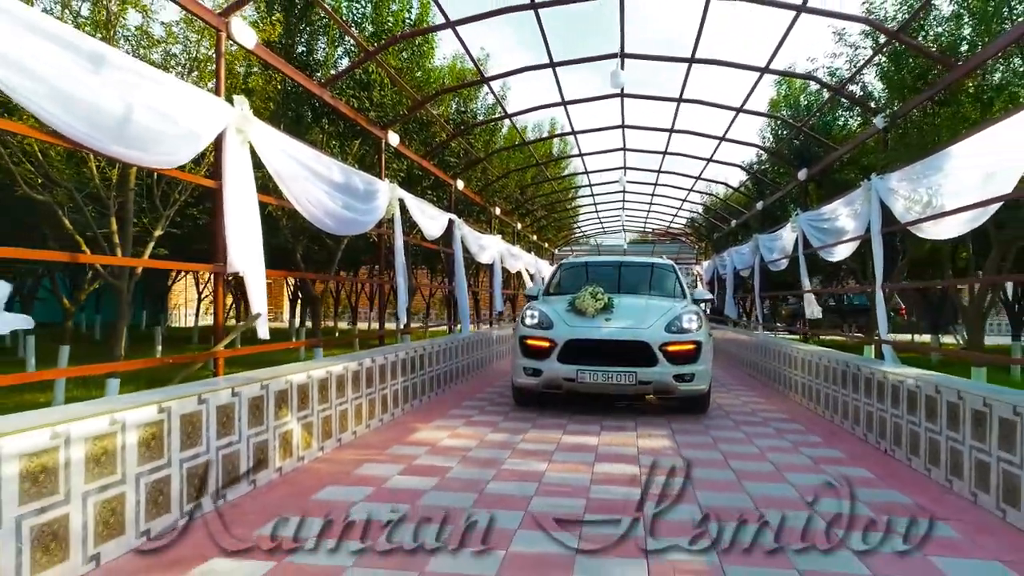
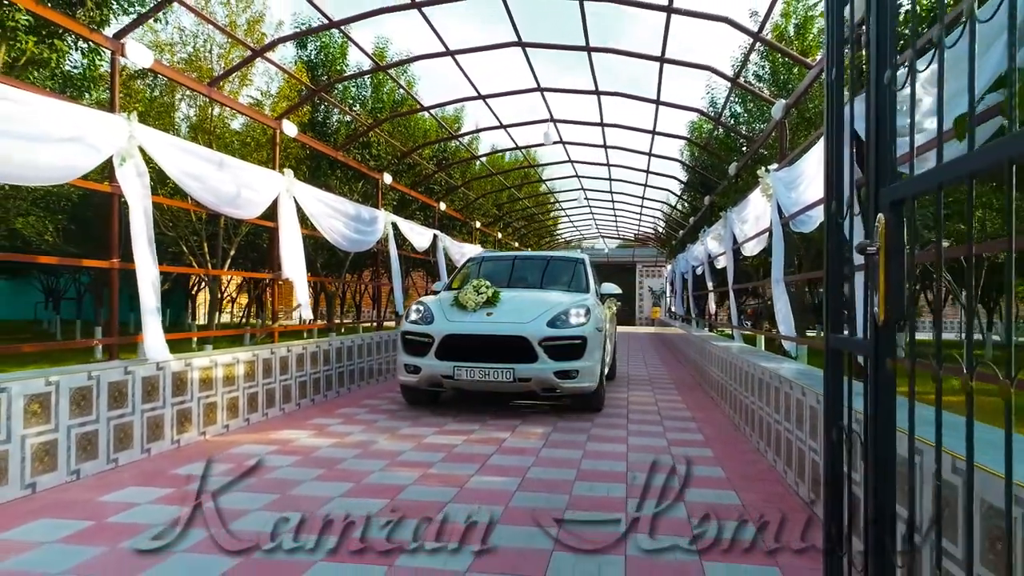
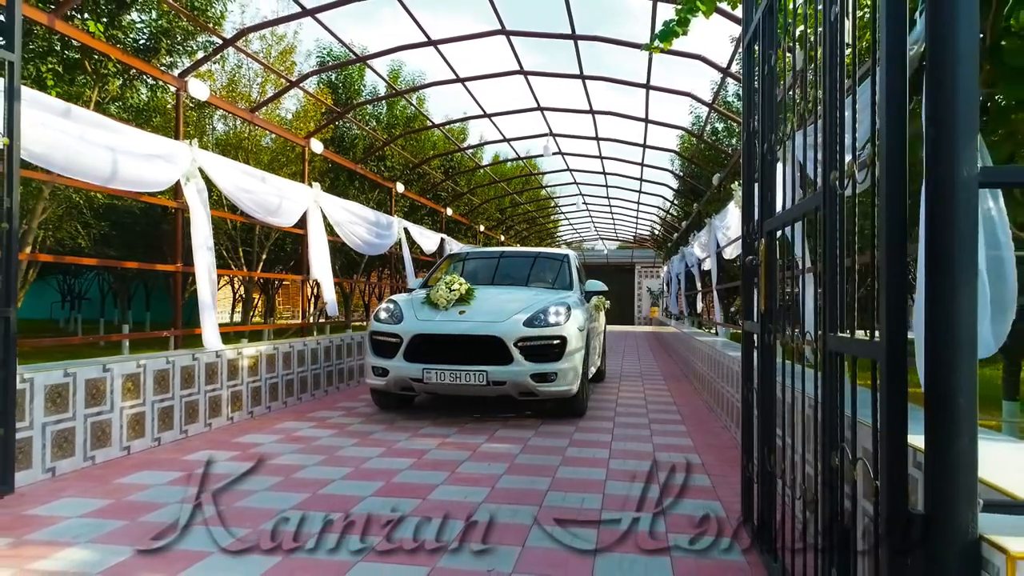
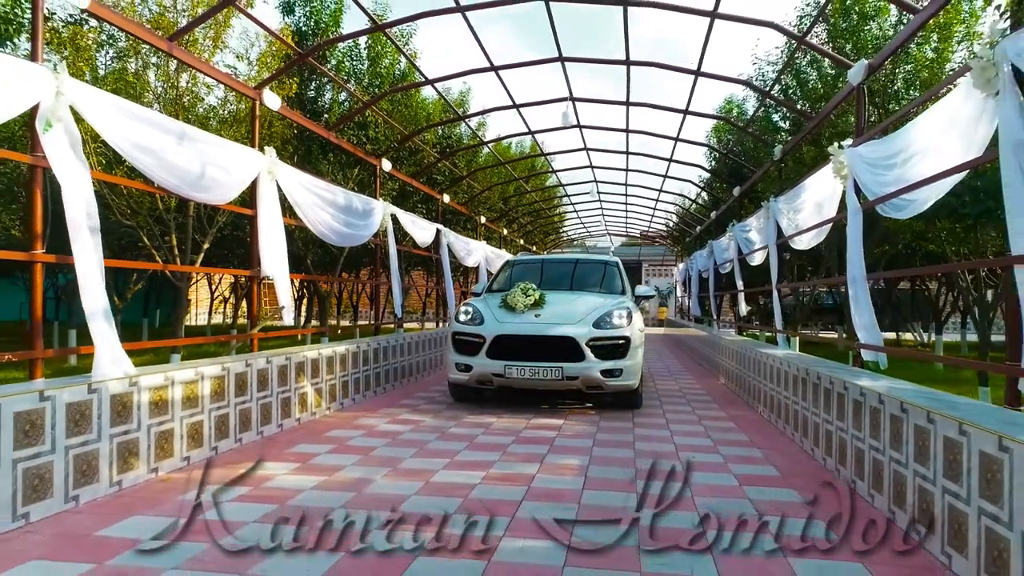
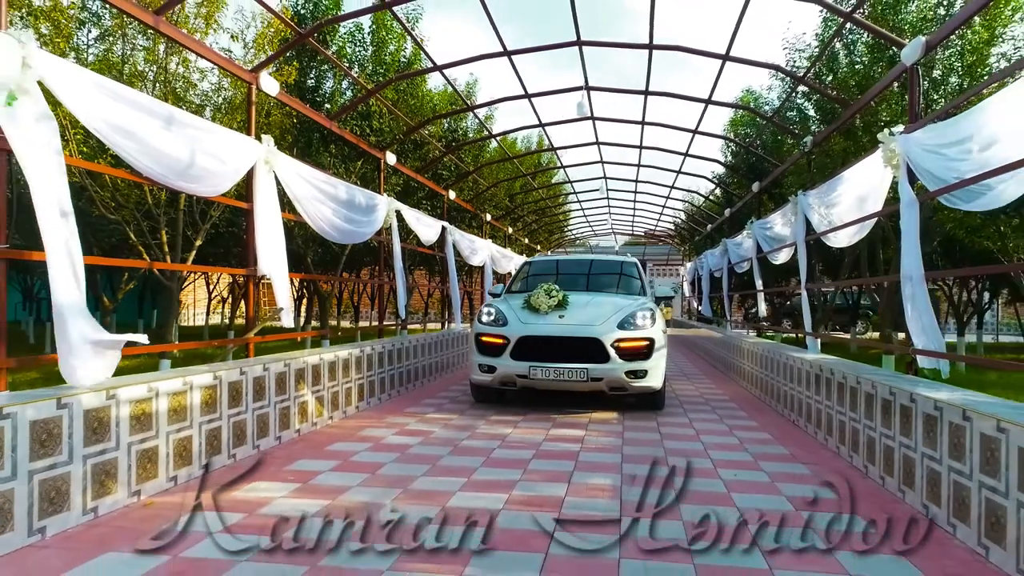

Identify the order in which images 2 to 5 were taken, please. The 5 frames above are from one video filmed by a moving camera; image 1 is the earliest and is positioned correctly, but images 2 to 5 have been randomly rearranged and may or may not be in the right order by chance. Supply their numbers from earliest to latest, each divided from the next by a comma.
5, 4, 2, 3
